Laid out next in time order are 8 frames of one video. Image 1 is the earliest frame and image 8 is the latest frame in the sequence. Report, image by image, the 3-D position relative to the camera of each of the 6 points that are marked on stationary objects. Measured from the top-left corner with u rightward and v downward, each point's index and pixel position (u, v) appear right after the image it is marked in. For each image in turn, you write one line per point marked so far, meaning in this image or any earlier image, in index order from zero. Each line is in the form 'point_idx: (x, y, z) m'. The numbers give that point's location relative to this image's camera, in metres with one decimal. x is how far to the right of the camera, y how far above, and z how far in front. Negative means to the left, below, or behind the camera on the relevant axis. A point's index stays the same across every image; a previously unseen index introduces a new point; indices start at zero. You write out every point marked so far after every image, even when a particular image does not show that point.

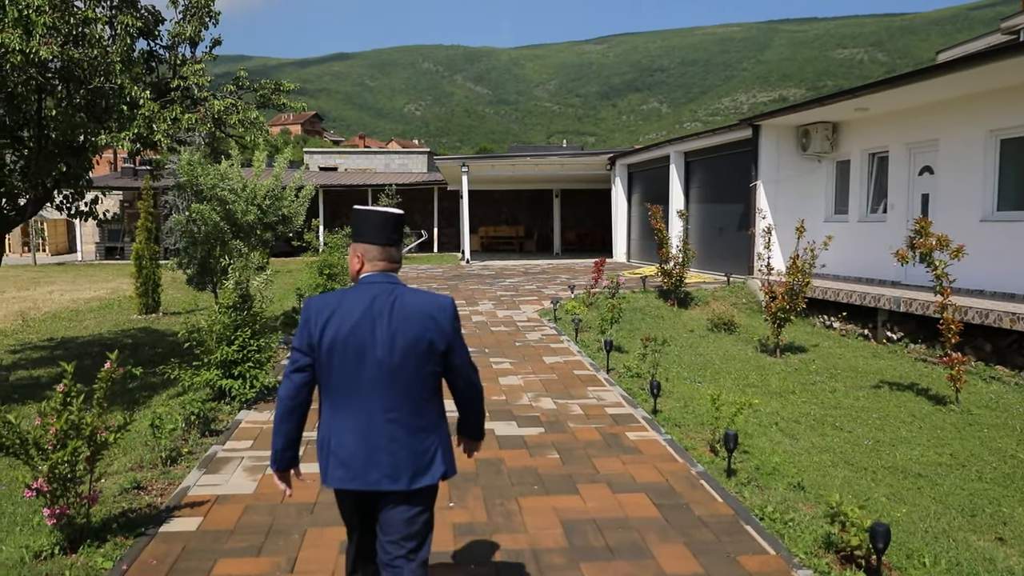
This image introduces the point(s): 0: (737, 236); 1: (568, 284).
0: (+3.3, +0.8, +13.7) m
1: (+0.8, 0.0, +13.3) m
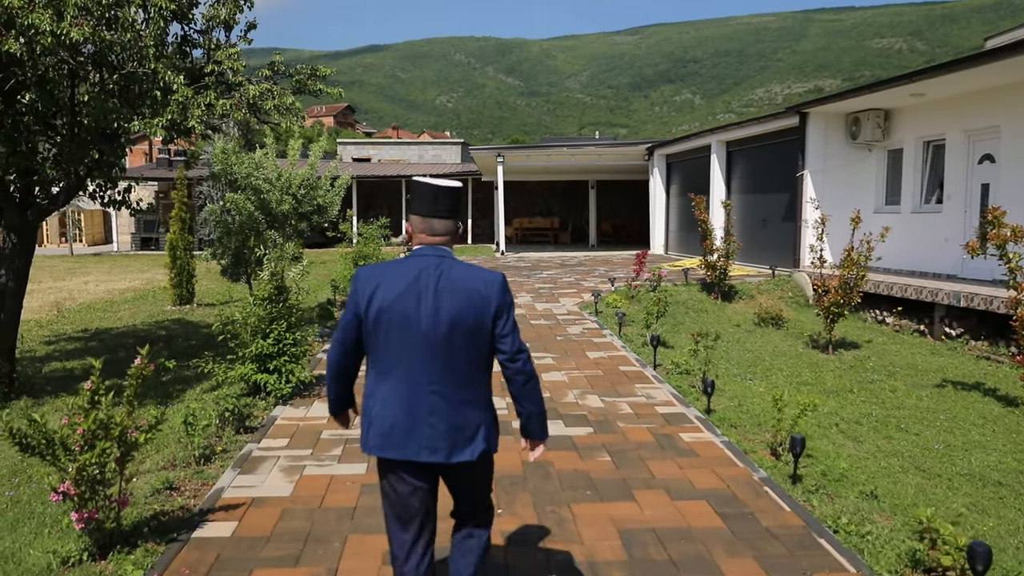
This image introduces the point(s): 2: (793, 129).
0: (+3.9, +0.9, +13.3) m
1: (+1.4, +0.2, +12.9) m
2: (+3.8, +2.2, +12.6) m
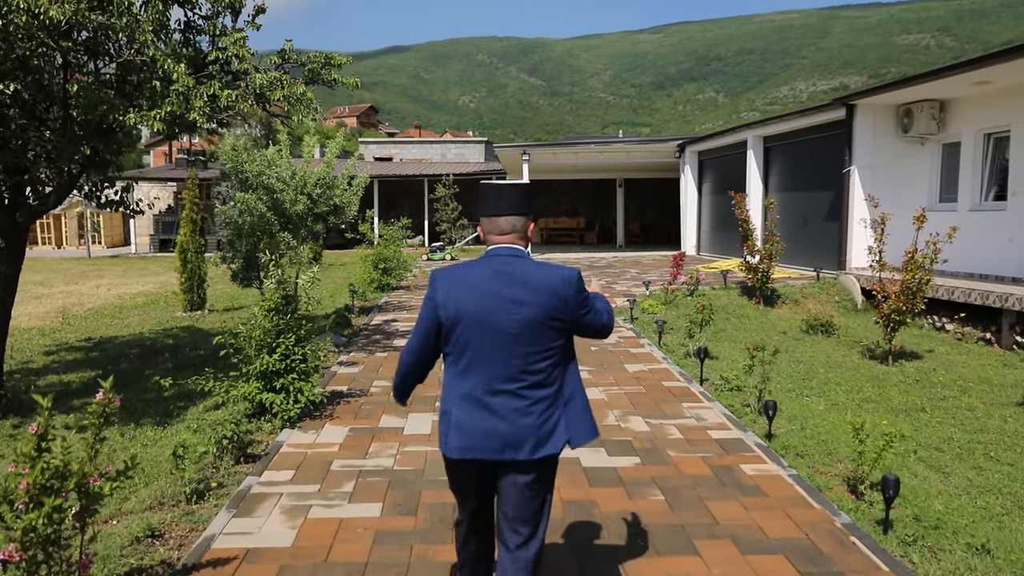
0: (+4.3, +0.8, +12.5) m
1: (+1.7, +0.1, +12.3) m
2: (+4.2, +2.1, +11.9) m
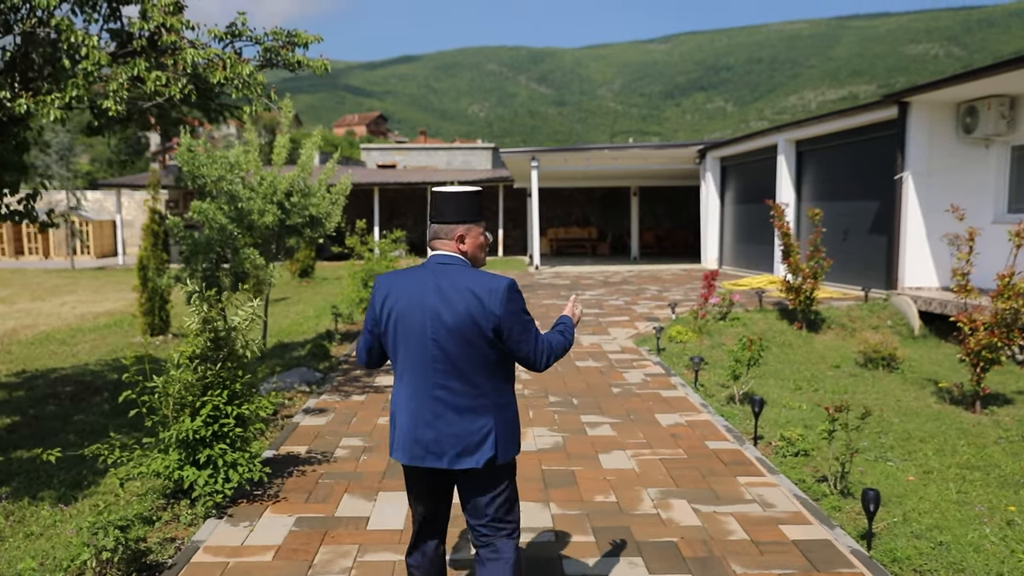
0: (+4.3, +0.6, +11.2) m
1: (+1.8, -0.1, +10.9) m
2: (+4.3, +1.9, +10.5) m
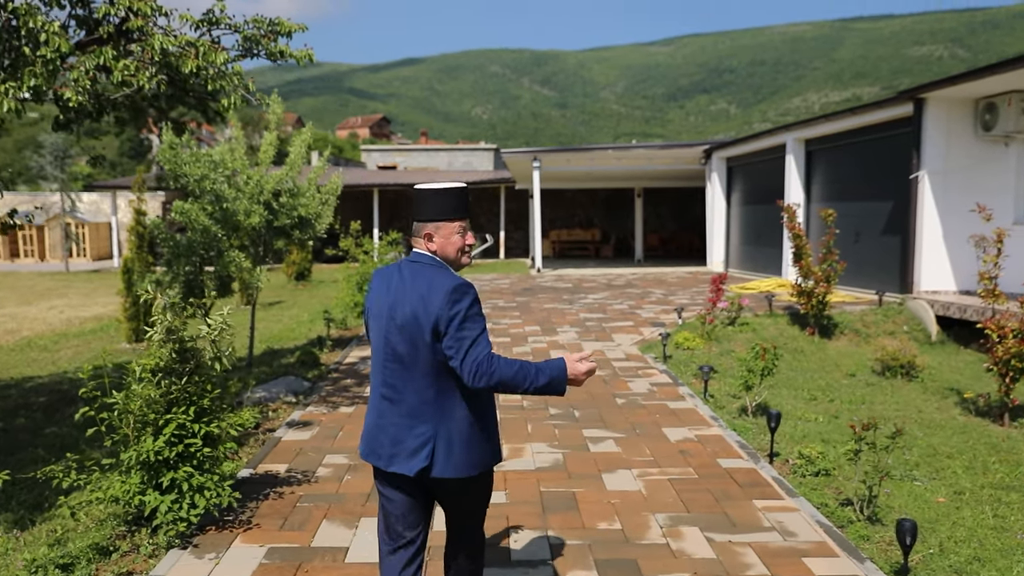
0: (+4.3, +0.5, +10.8) m
1: (+1.8, -0.2, +10.5) m
2: (+4.3, +1.8, +10.1) m
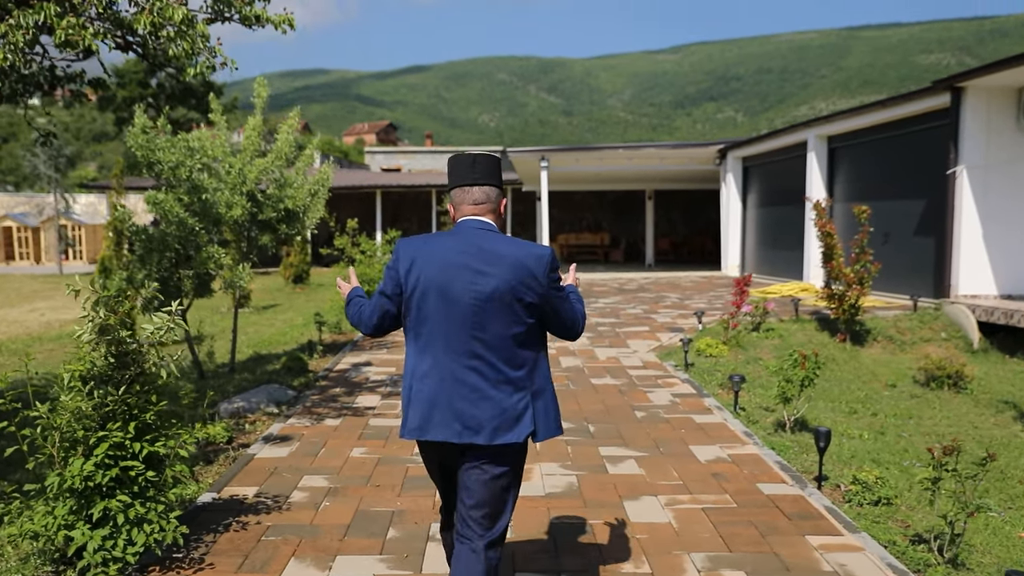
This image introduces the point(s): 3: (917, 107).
0: (+4.4, +0.5, +10.1) m
1: (+1.9, -0.2, +9.9) m
2: (+4.4, +1.8, +9.4) m
3: (+4.2, +1.9, +9.5) m
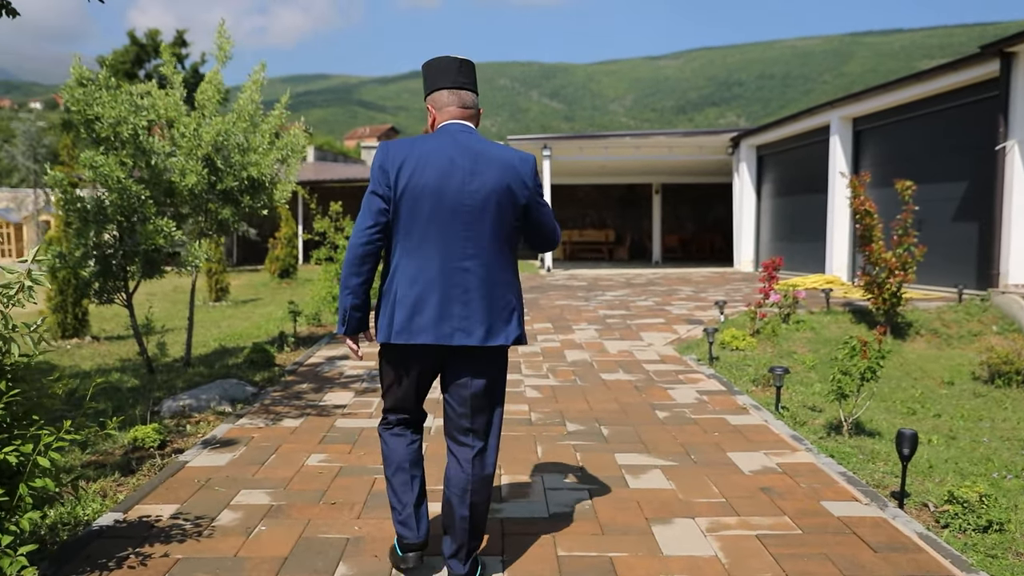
0: (+4.4, +0.6, +9.2) m
1: (+1.9, -0.1, +9.0) m
2: (+4.4, +1.9, +8.5) m
3: (+4.2, +2.0, +8.6) m
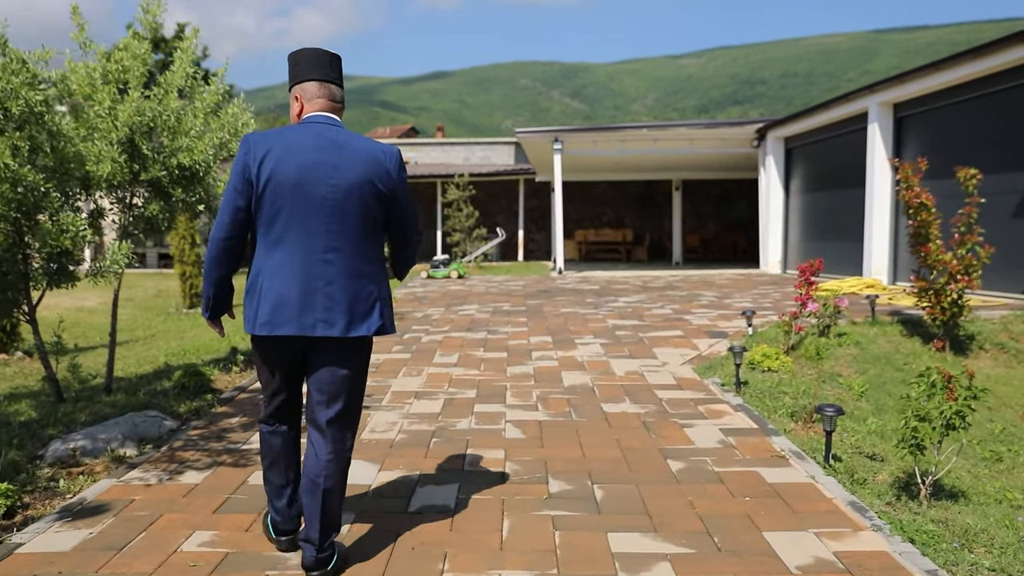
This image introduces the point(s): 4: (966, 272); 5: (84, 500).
0: (+4.4, +0.5, +8.1) m
1: (+1.9, -0.2, +7.9) m
2: (+4.3, +1.9, +7.4) m
3: (+4.2, +1.9, +7.4) m
4: (+3.0, +0.1, +6.0) m
5: (-1.5, -0.7, +3.1) m
